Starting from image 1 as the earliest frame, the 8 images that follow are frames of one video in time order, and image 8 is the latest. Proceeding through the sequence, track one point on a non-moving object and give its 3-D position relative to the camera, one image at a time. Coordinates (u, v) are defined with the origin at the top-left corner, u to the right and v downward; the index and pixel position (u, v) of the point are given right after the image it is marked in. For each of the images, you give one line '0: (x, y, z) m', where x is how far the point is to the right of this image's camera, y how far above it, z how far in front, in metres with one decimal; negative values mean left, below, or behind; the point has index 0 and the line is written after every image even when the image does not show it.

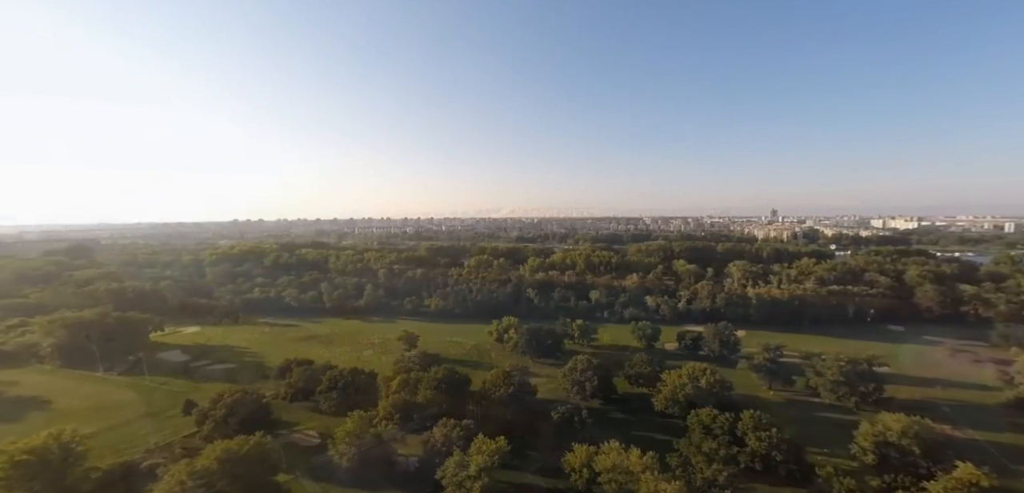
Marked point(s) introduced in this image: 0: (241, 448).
0: (-12.3, -8.8, +19.4) m
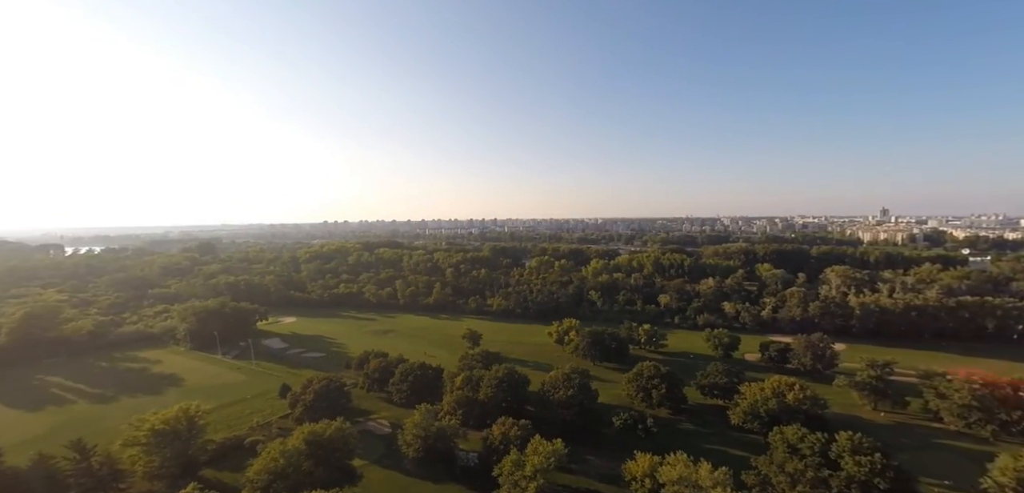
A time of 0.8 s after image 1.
0: (-9.3, -8.8, +21.3) m
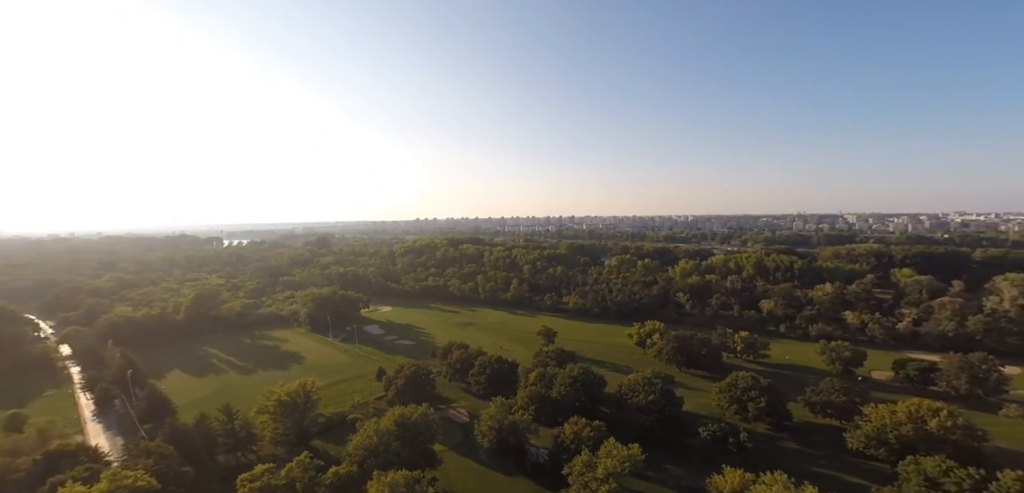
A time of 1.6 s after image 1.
0: (-5.3, -8.5, +22.8) m
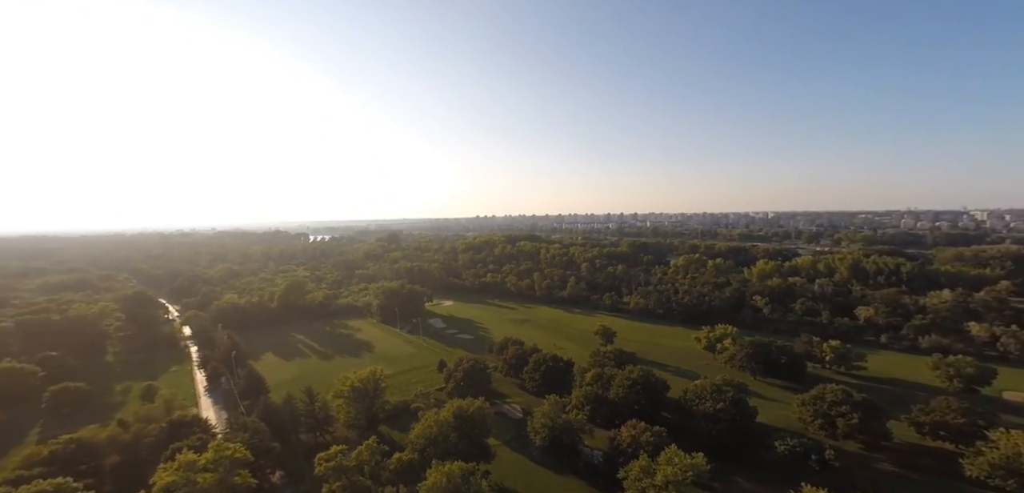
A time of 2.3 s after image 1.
0: (-2.3, -8.3, +23.3) m
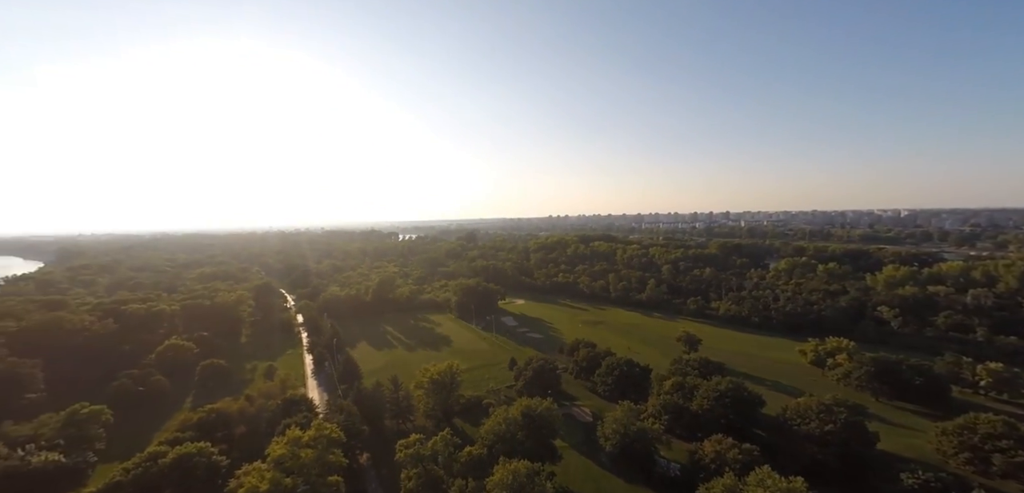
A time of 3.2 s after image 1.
0: (+1.5, -8.2, +23.2) m
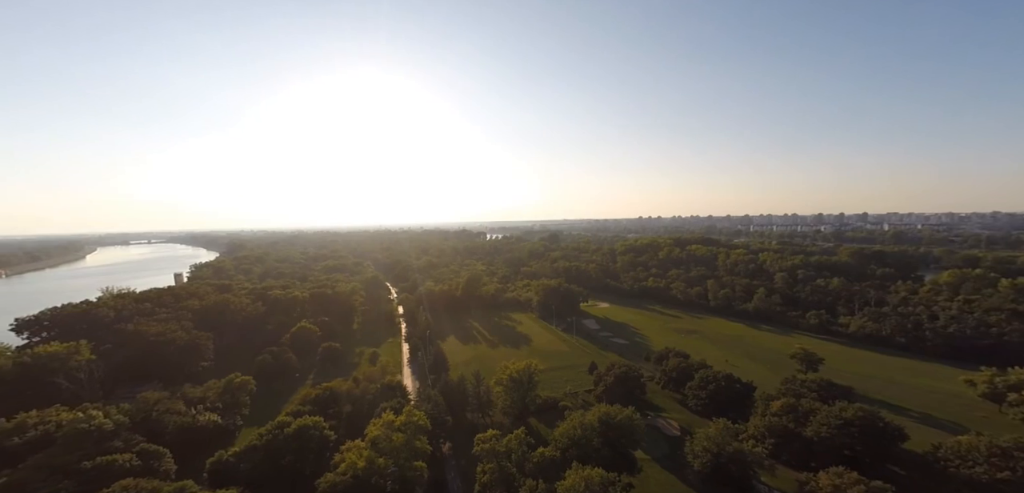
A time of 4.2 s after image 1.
0: (+5.3, -8.4, +22.3) m
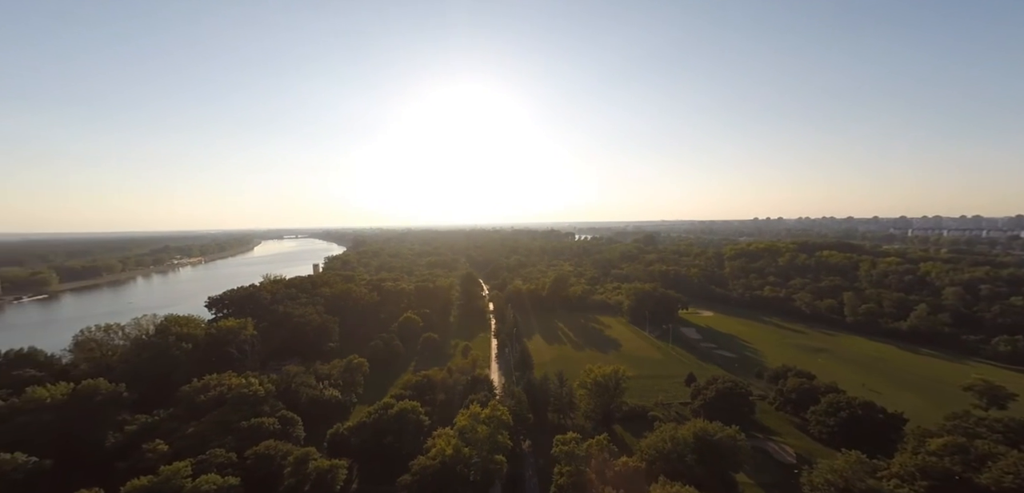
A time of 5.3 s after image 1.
0: (+9.2, -8.6, +20.3) m
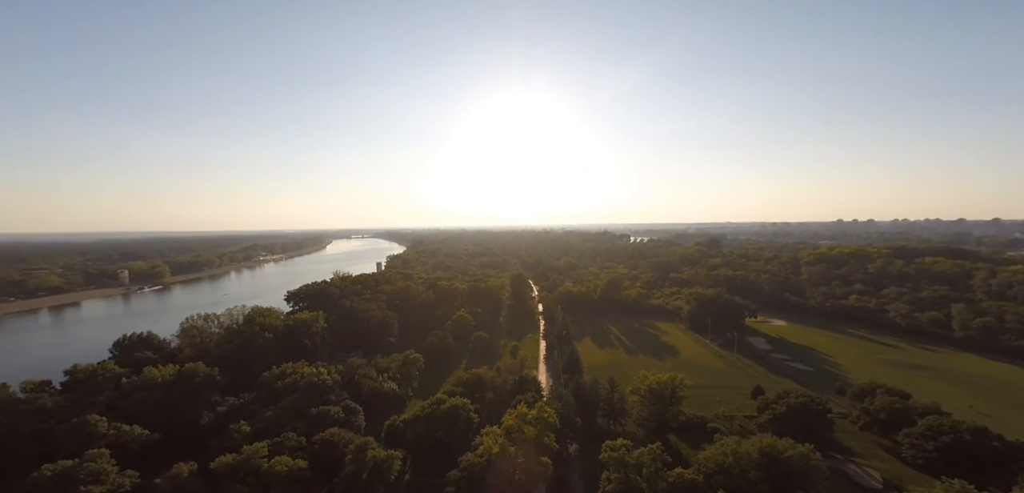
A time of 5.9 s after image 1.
0: (+11.3, -8.7, +18.7) m
